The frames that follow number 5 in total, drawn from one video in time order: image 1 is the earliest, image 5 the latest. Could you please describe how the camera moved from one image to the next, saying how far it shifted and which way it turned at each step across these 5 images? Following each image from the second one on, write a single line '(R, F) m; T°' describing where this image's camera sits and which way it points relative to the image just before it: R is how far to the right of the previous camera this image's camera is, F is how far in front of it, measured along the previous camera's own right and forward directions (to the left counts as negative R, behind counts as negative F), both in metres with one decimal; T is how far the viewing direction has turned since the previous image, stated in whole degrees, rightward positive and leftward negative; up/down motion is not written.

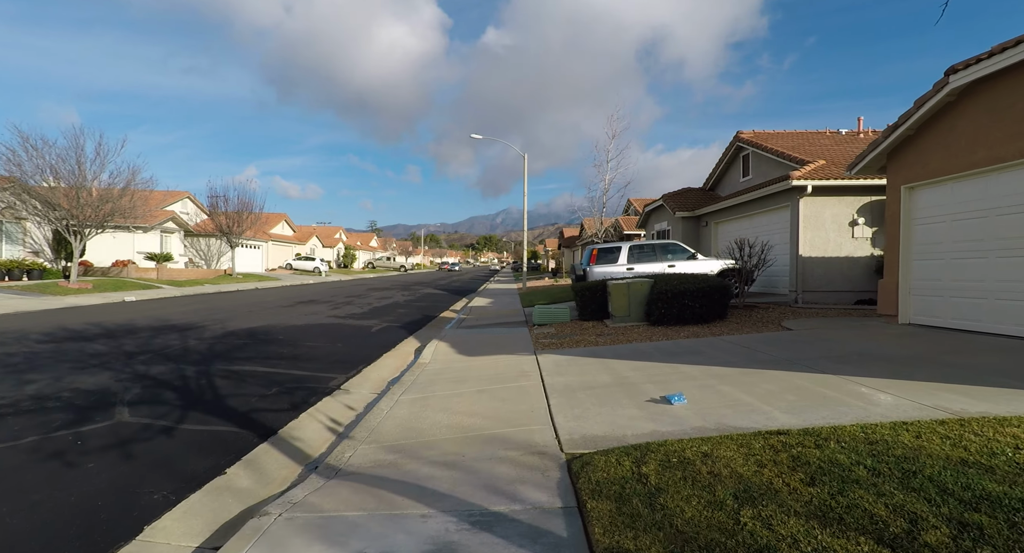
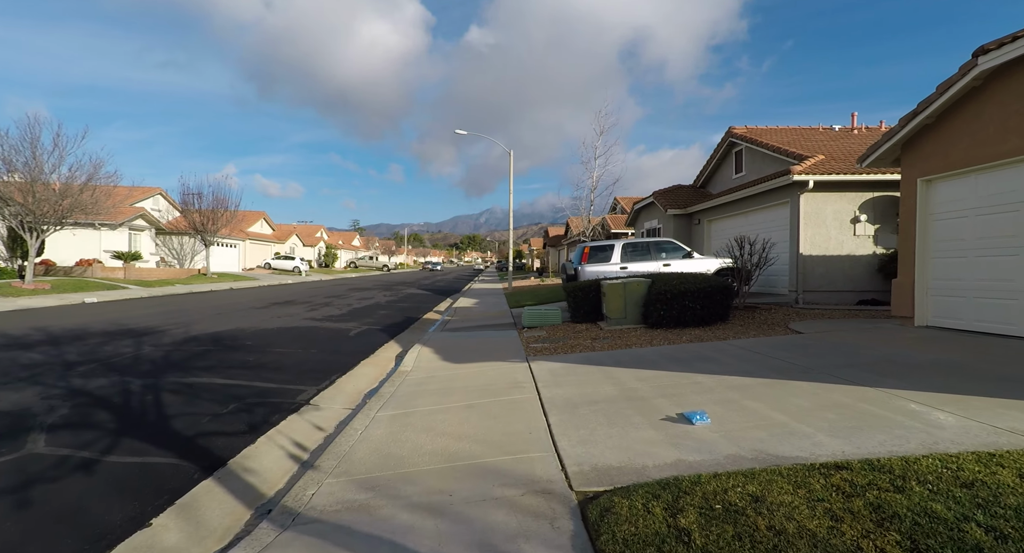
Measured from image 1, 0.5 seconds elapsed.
(-0.1, +0.7) m; +2°
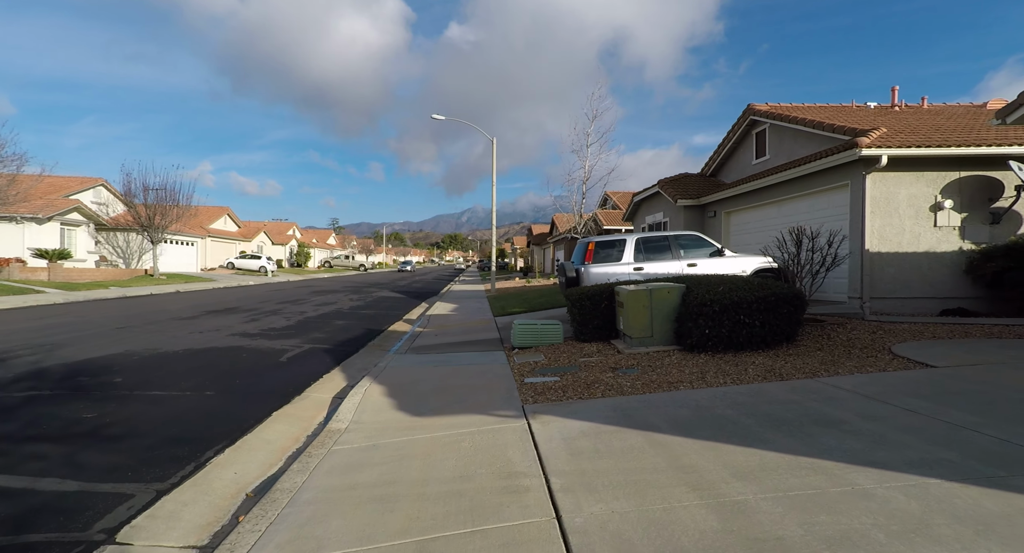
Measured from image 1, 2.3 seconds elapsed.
(-0.1, +2.8) m; +2°
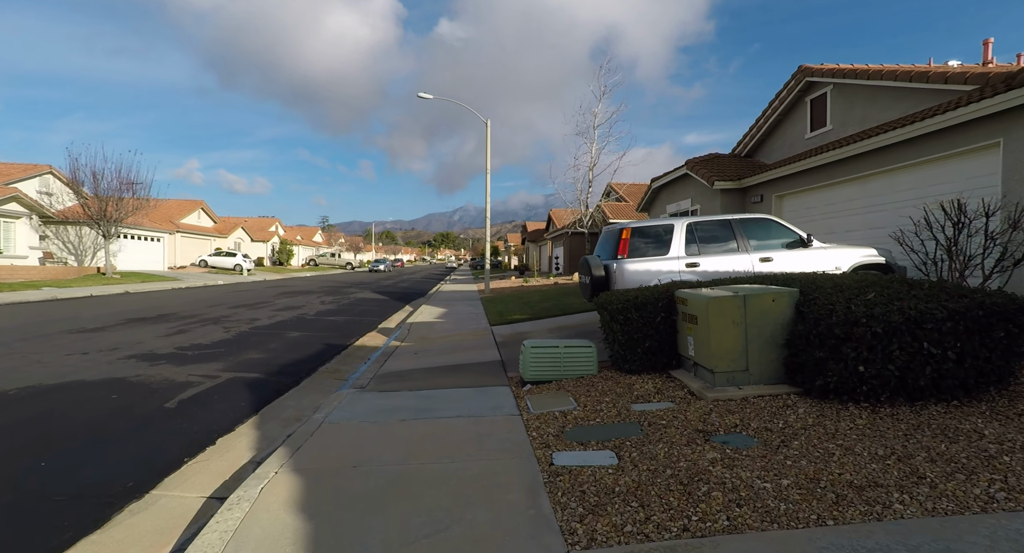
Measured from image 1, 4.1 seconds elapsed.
(-0.2, +3.0) m; +1°
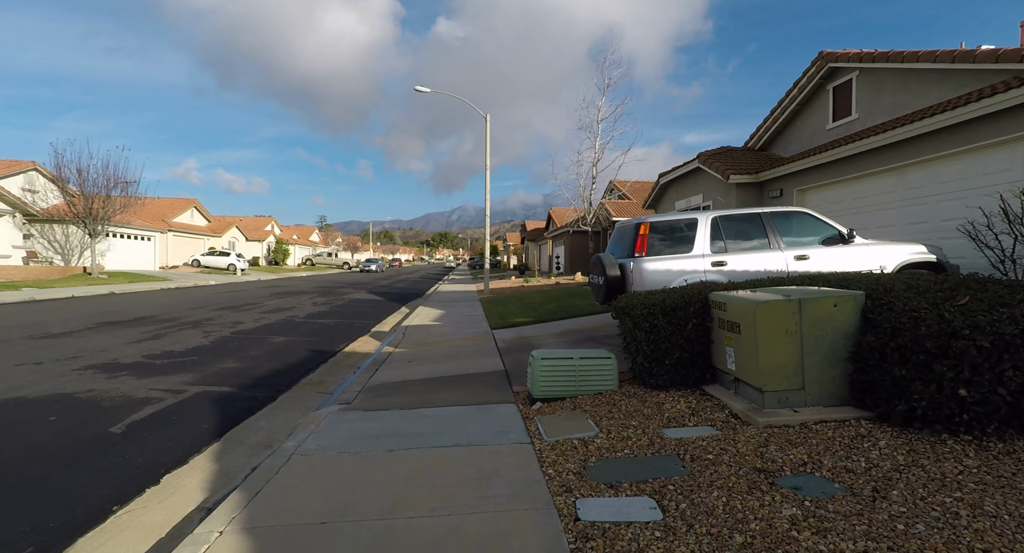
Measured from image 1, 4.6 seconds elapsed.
(-0.1, +0.8) m; 0°
